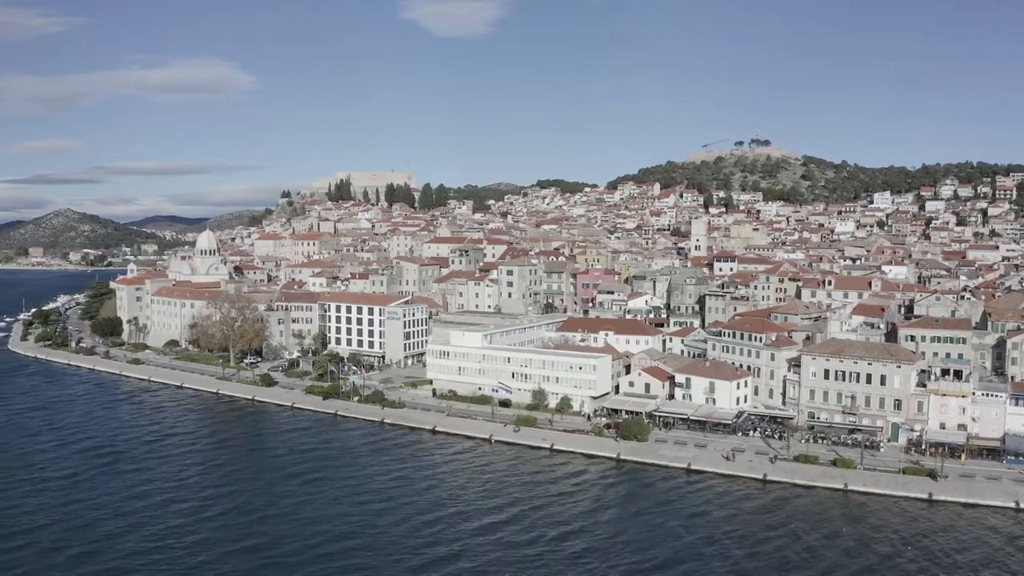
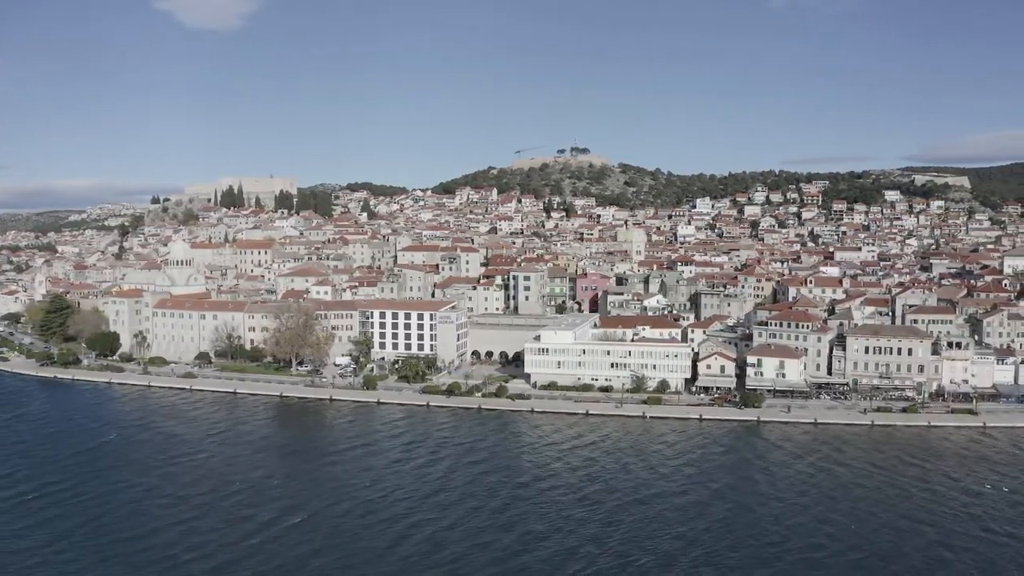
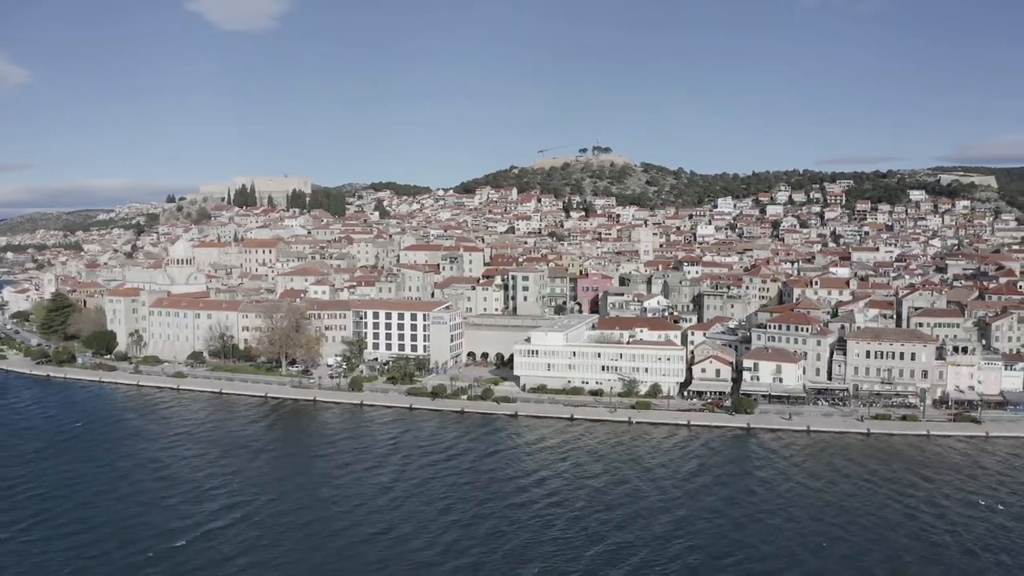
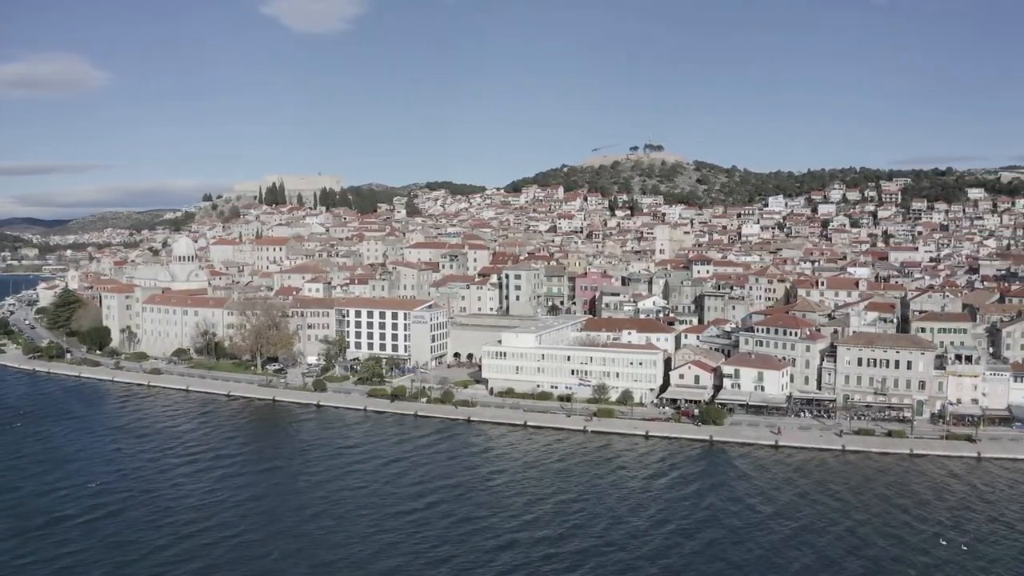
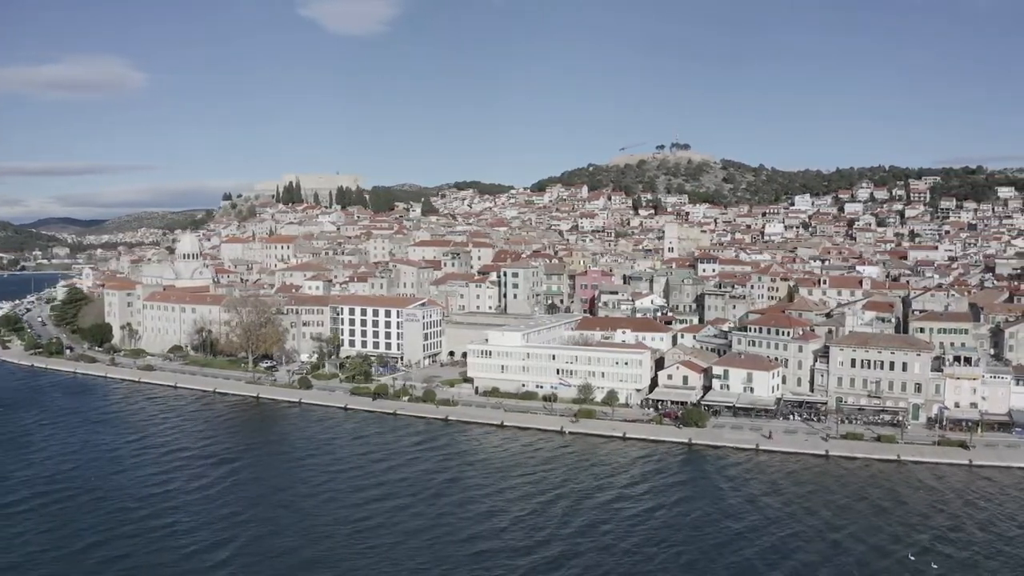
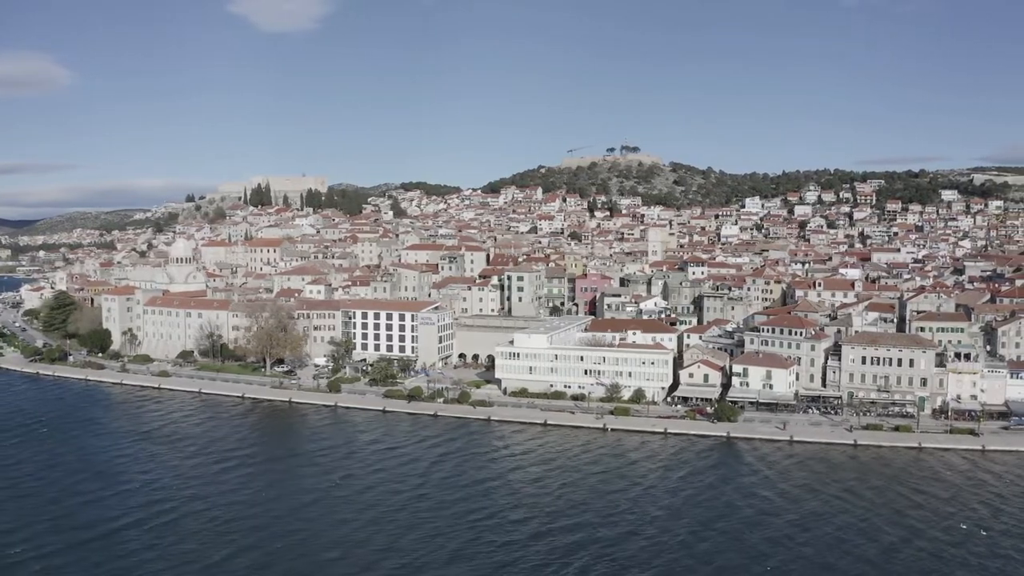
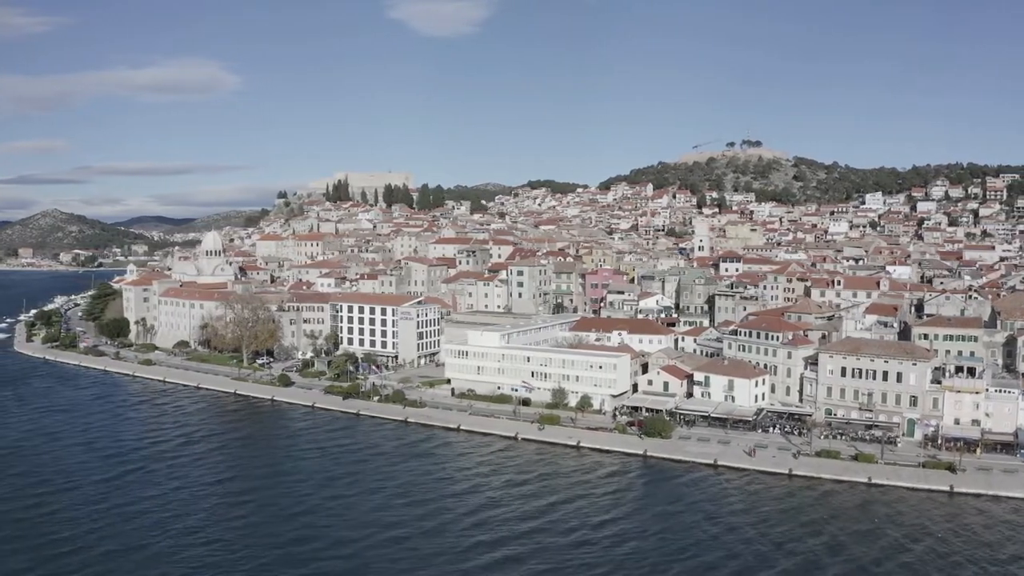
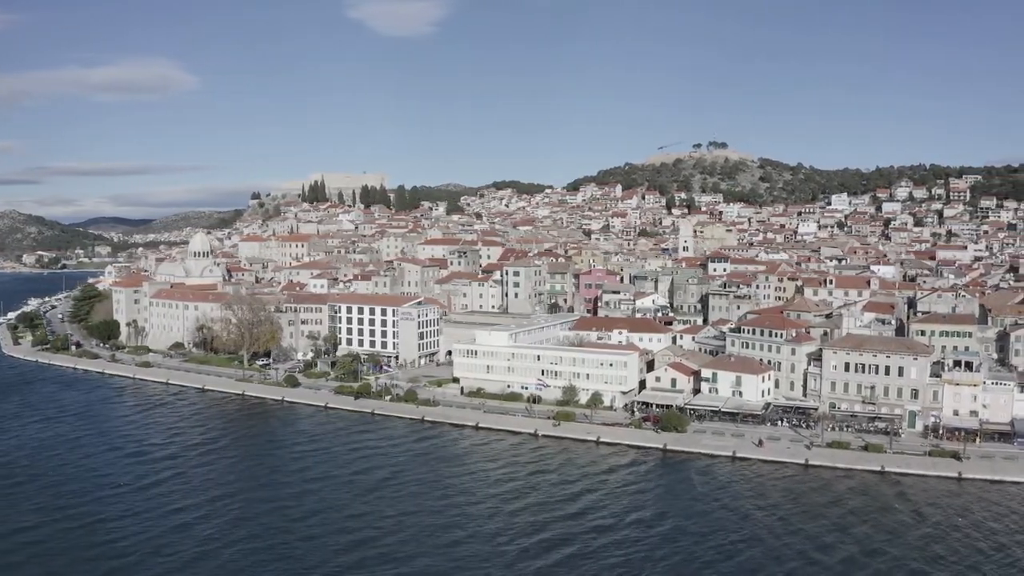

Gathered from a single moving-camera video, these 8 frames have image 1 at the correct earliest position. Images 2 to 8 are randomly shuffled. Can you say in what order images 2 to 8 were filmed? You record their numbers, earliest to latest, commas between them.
7, 8, 5, 4, 6, 3, 2
